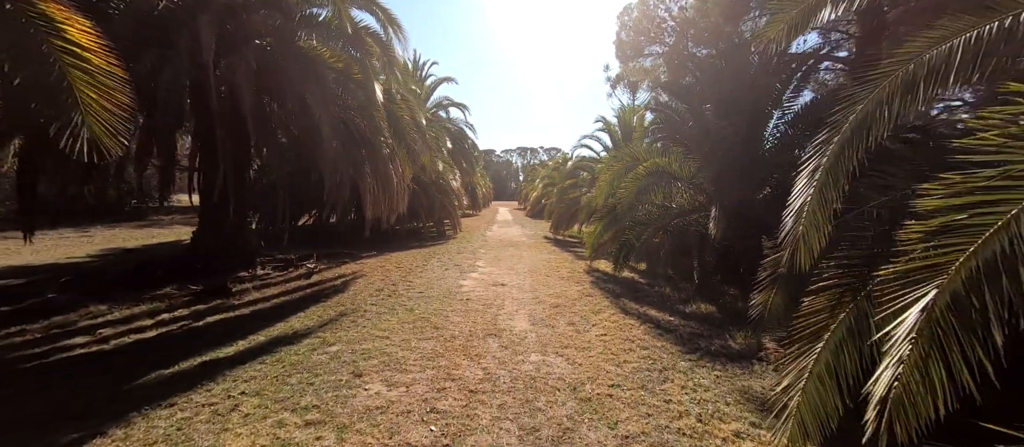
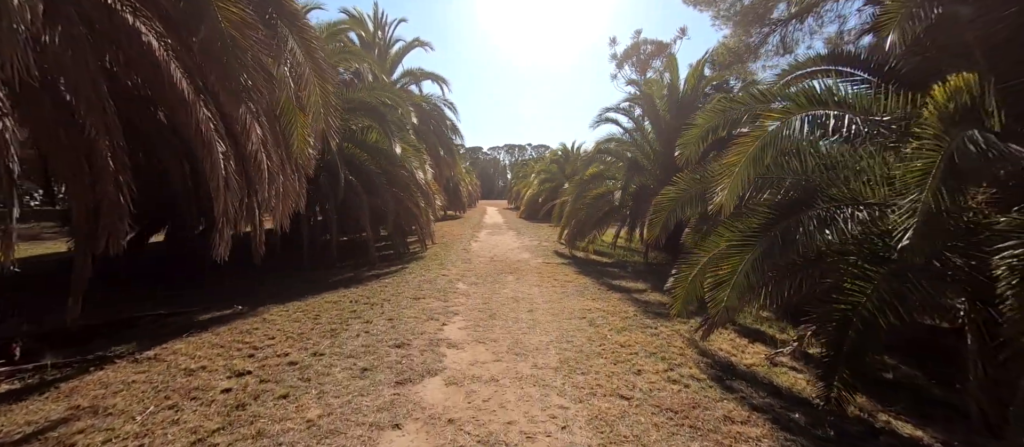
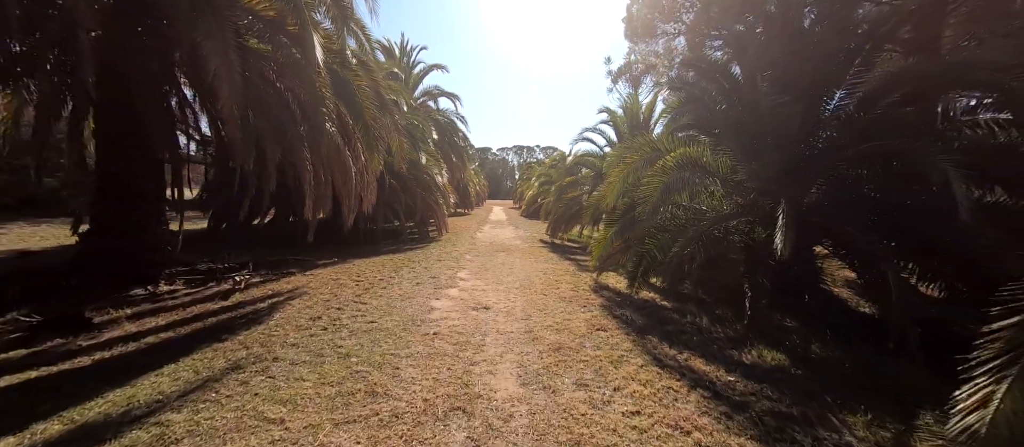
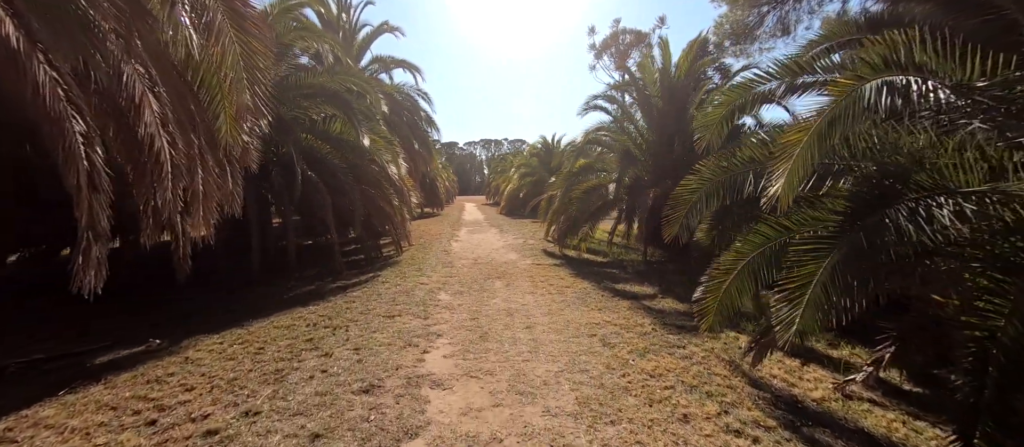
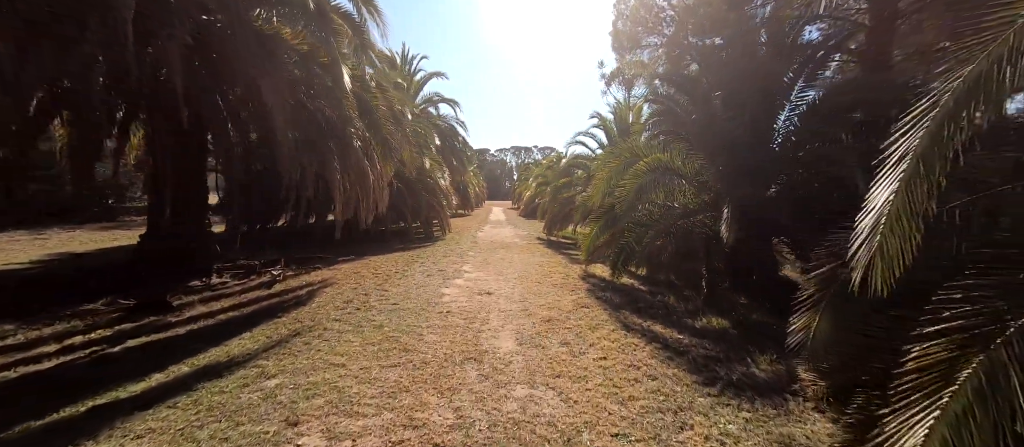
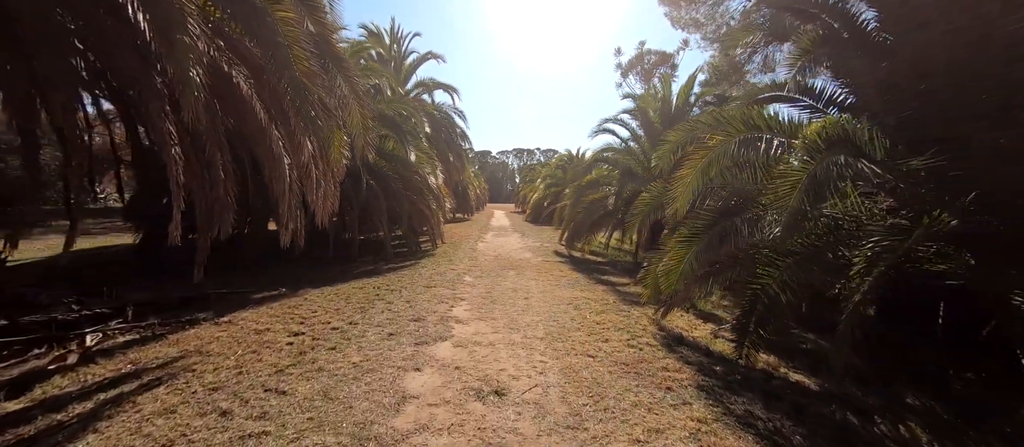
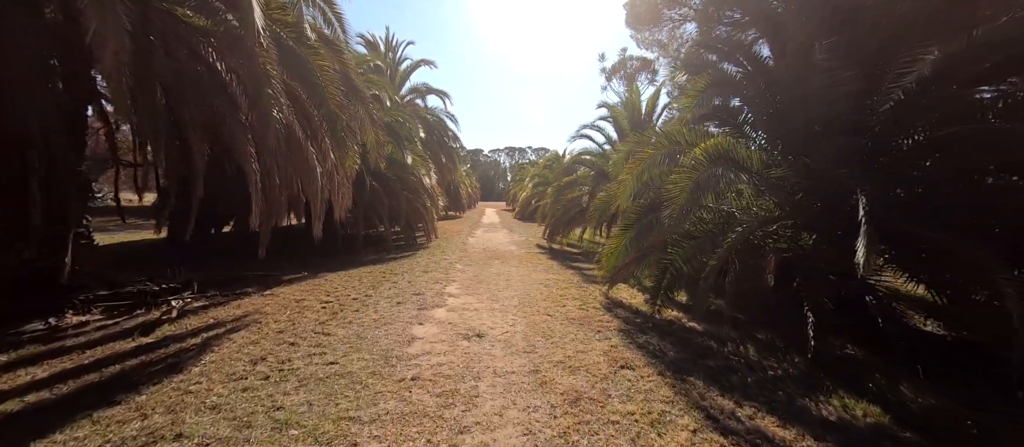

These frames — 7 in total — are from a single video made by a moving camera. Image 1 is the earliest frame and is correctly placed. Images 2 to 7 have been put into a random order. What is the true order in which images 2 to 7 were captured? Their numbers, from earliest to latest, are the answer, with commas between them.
5, 3, 7, 6, 2, 4
